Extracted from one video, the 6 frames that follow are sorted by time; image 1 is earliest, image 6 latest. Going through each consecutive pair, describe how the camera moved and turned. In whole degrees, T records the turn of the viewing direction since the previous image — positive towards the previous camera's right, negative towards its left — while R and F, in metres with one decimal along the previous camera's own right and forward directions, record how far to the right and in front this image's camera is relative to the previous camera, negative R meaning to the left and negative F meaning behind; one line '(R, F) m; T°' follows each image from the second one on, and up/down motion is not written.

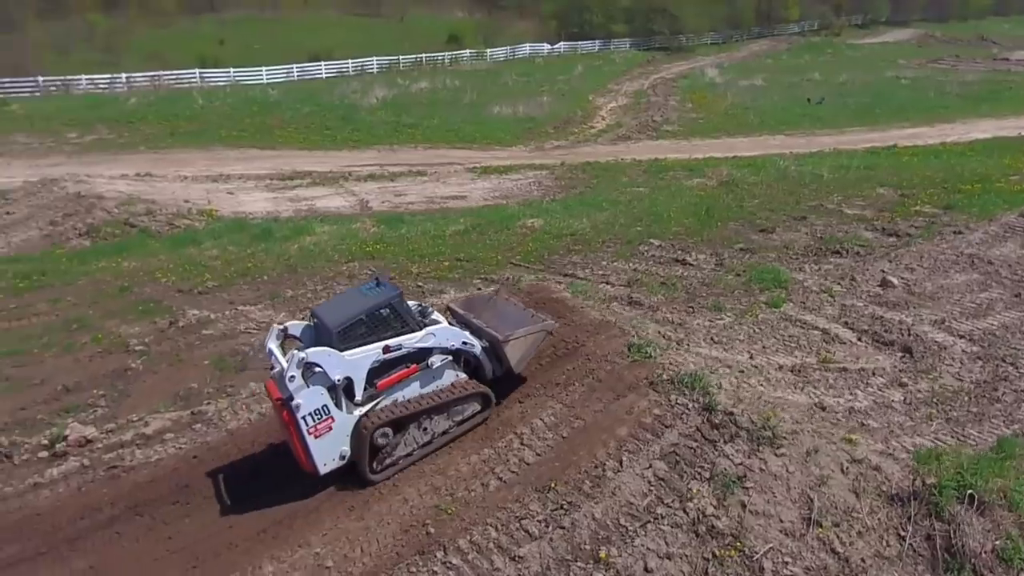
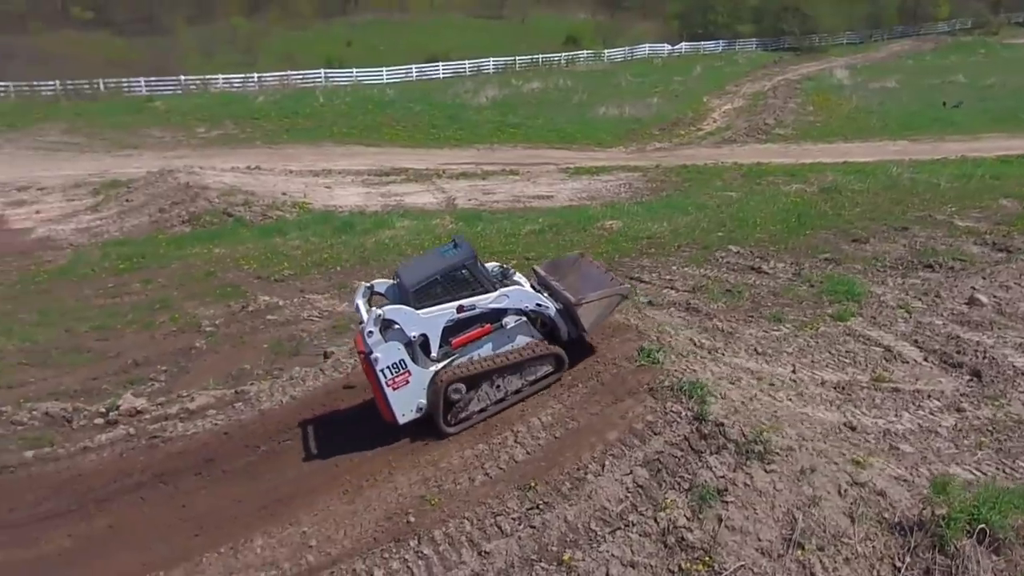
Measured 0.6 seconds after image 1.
(+1.2, +0.1) m; -8°
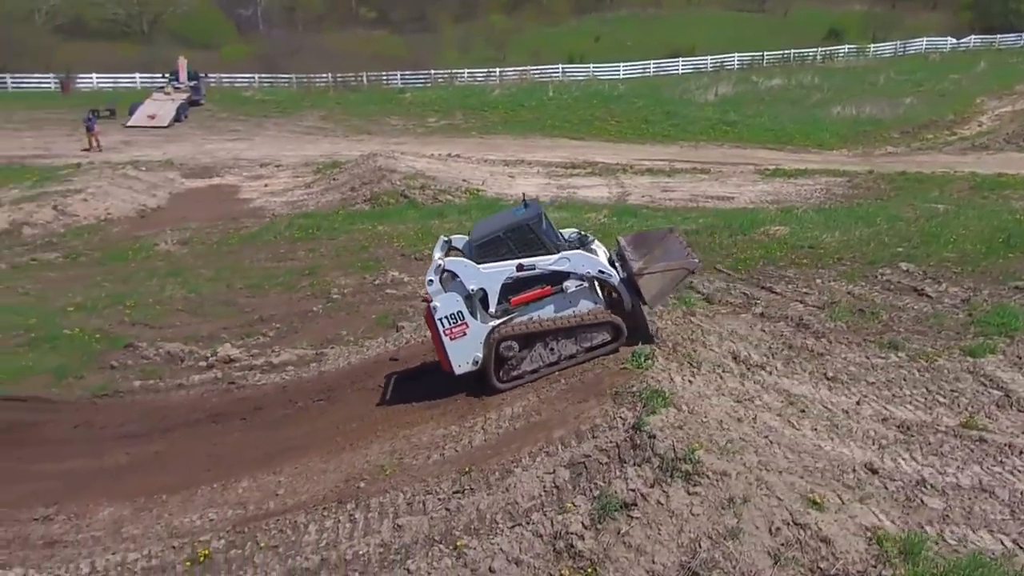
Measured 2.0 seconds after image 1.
(+2.6, +0.4) m; -18°
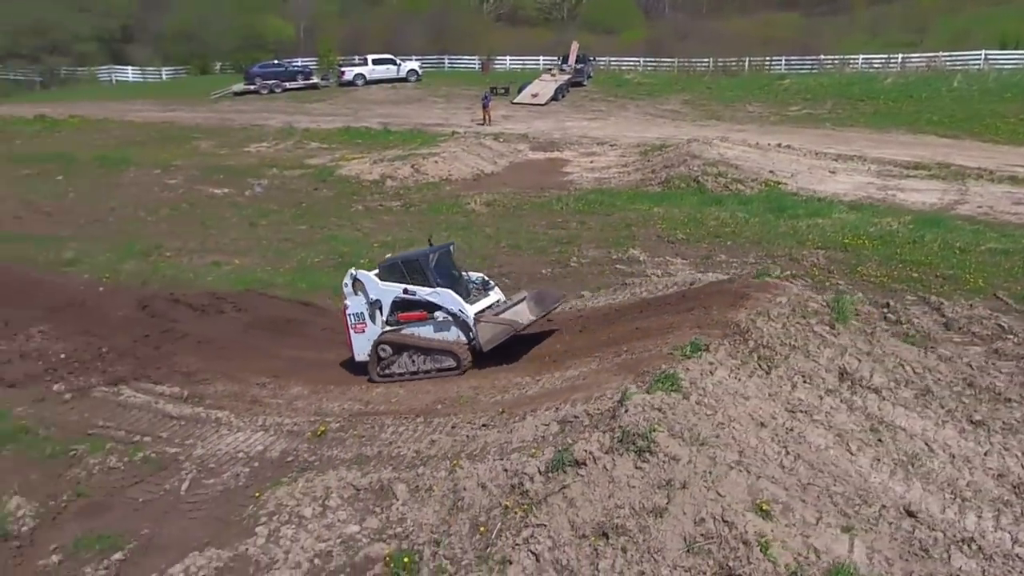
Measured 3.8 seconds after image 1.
(+3.4, -0.2) m; -28°
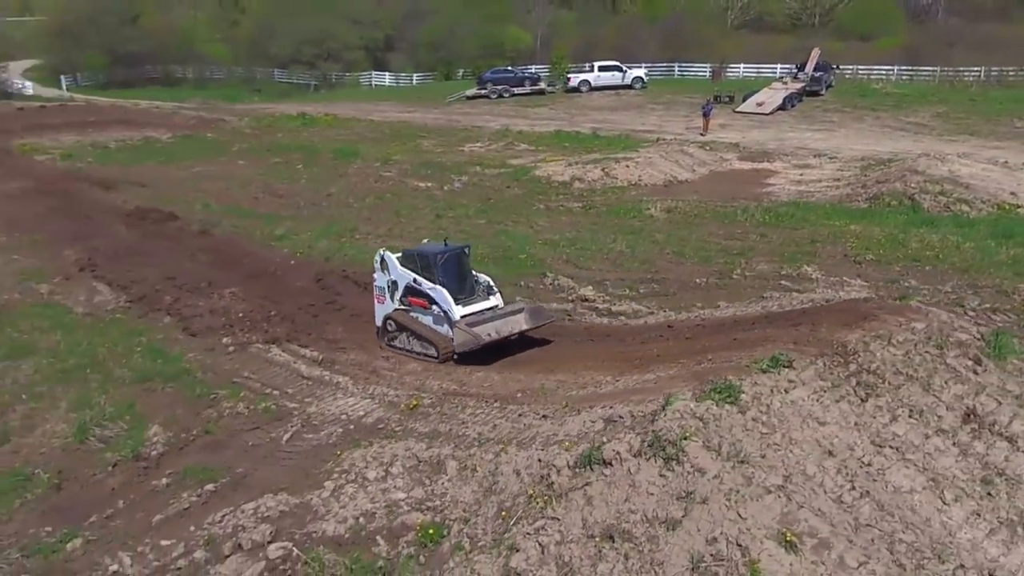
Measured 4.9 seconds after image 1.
(+1.7, +0.3) m; -17°
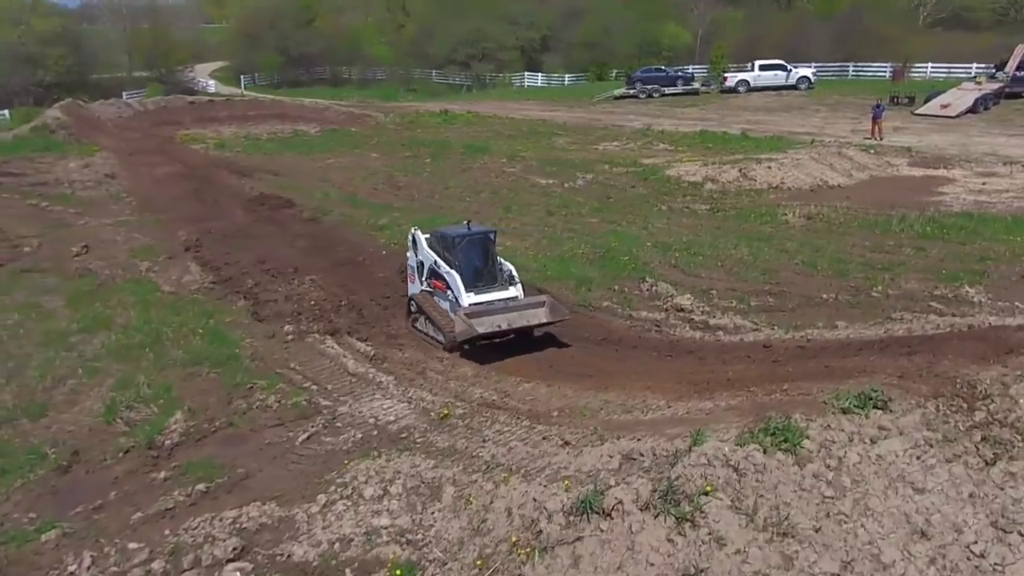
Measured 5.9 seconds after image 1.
(+1.2, +1.5) m; -12°
